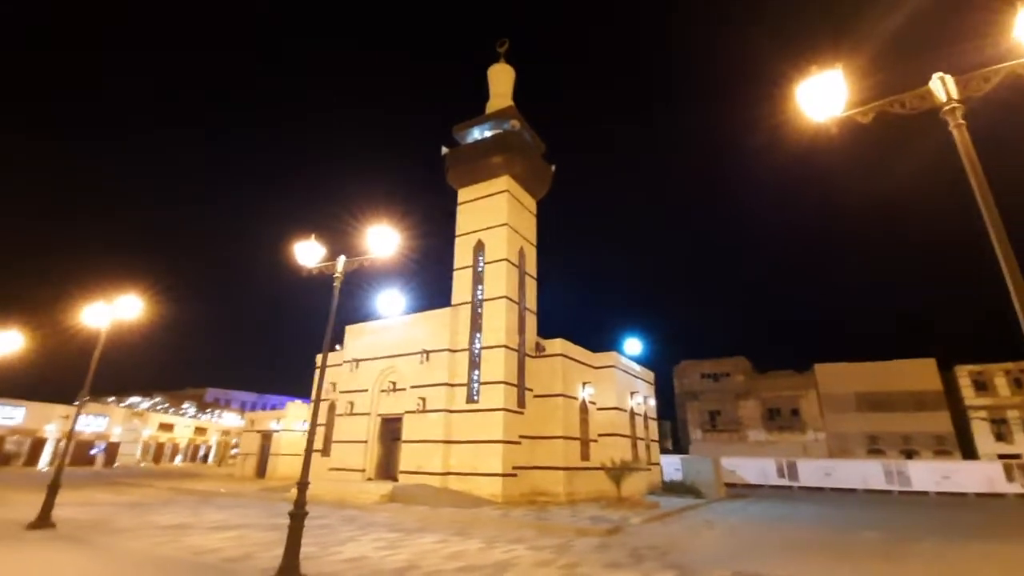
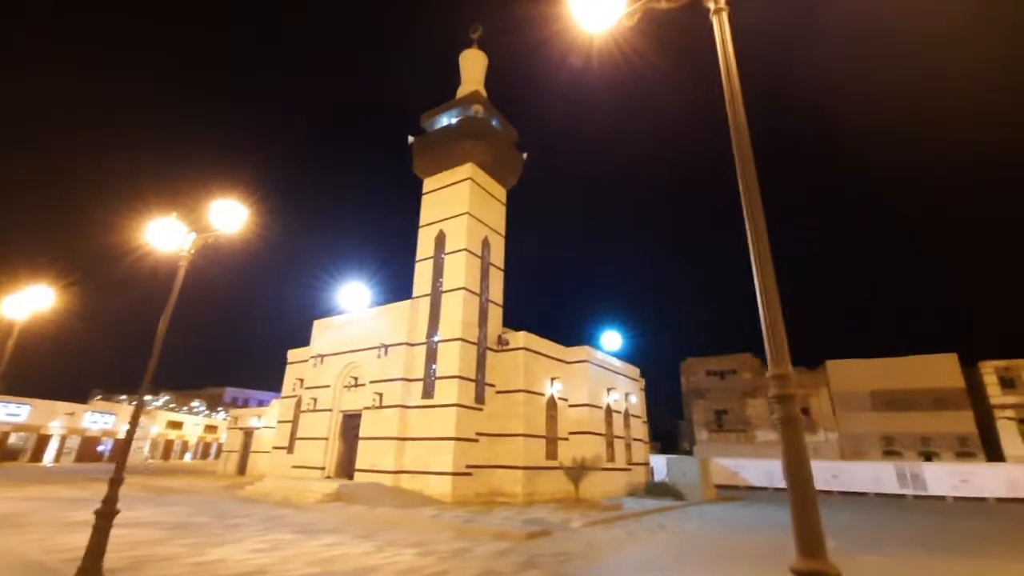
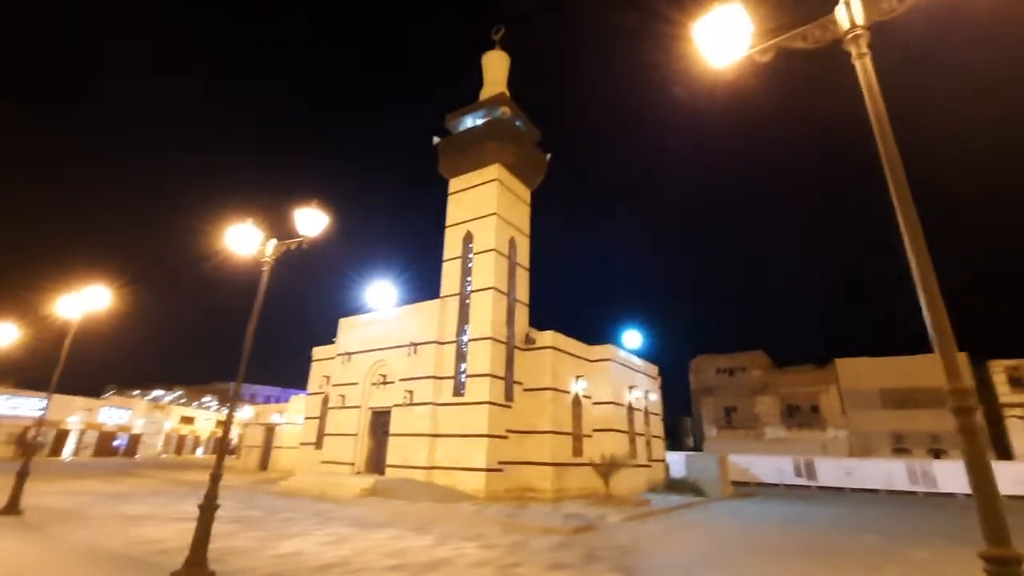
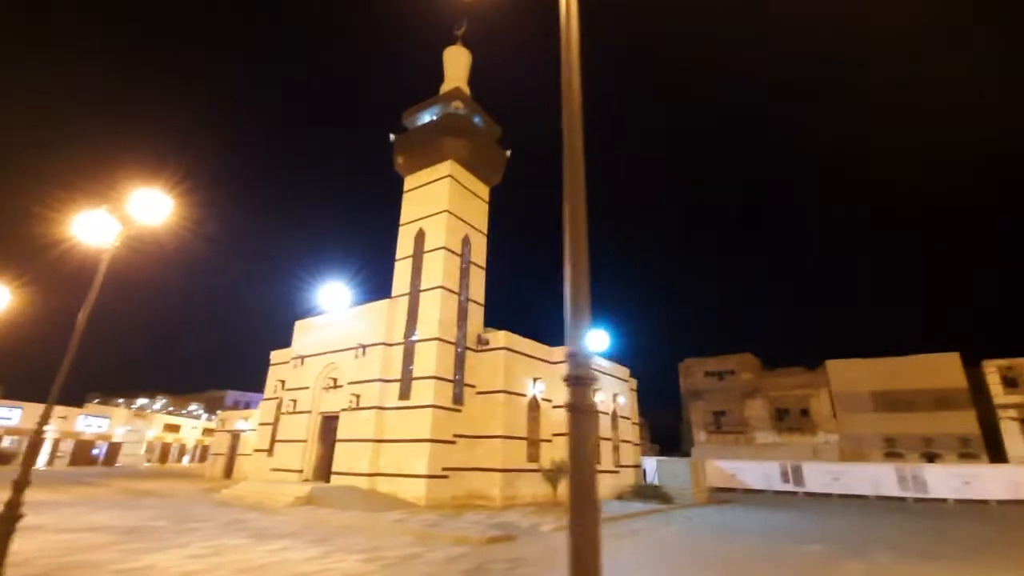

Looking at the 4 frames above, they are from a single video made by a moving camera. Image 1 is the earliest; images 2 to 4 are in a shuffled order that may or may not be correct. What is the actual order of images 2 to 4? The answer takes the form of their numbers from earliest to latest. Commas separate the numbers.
3, 2, 4
